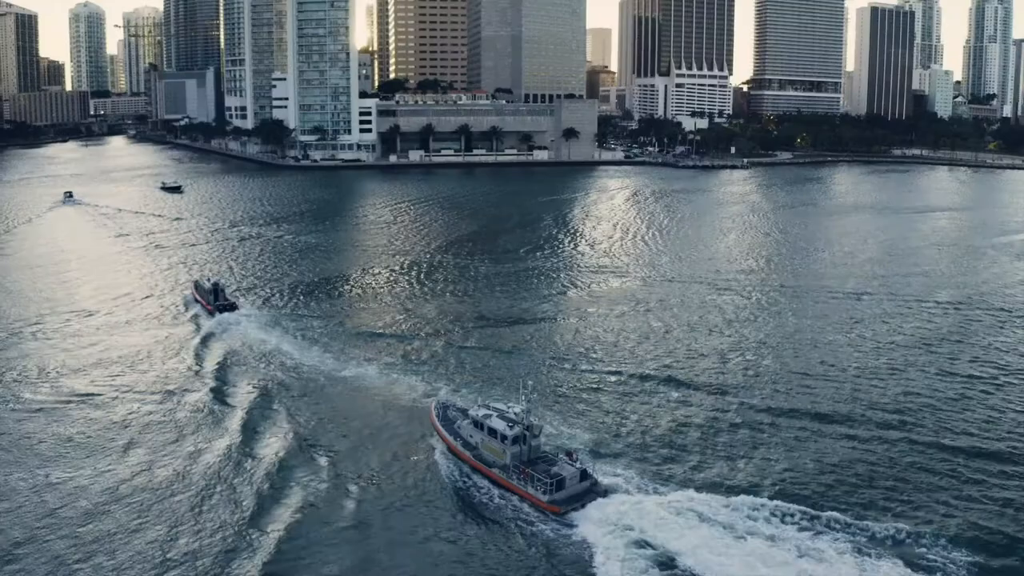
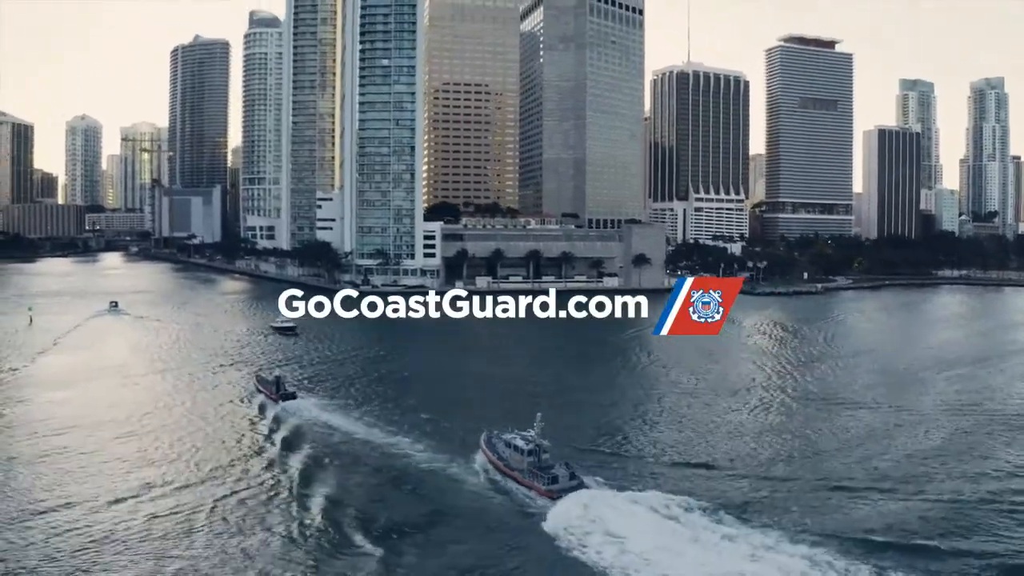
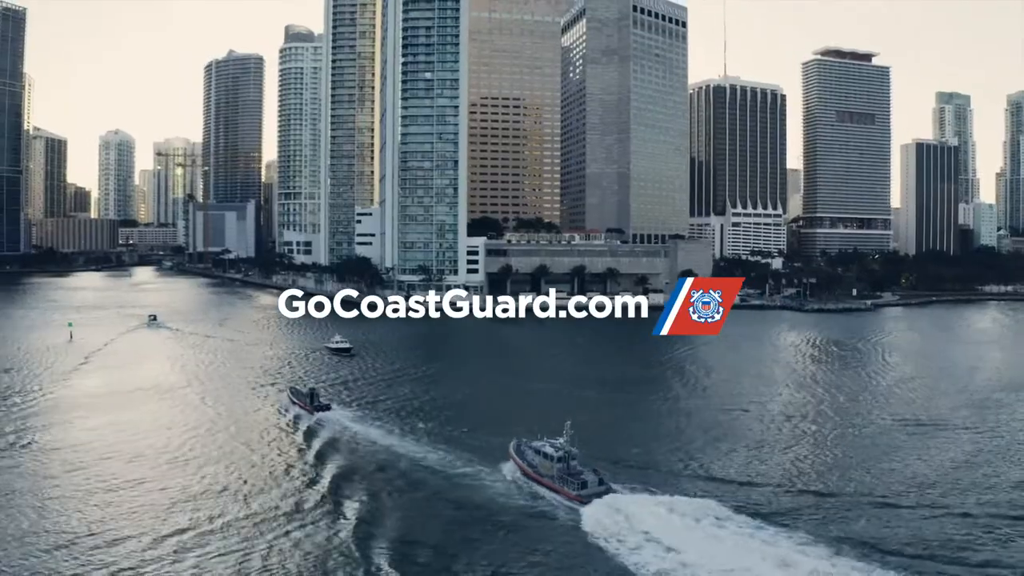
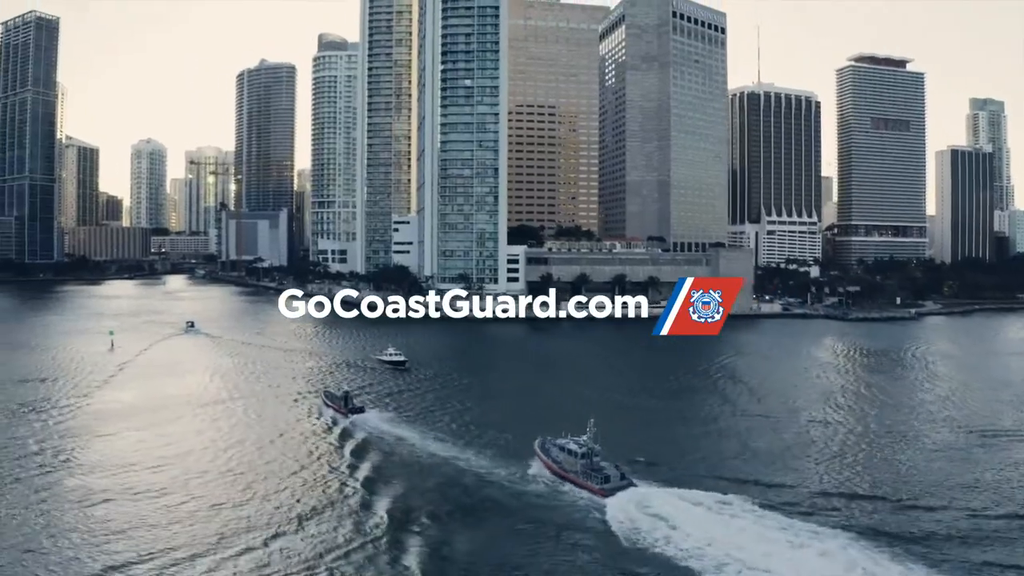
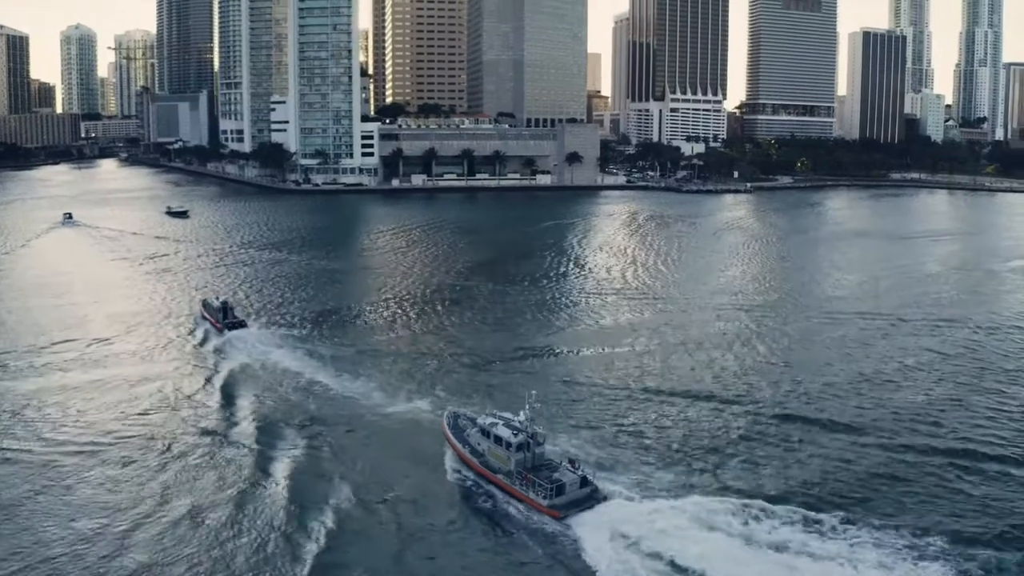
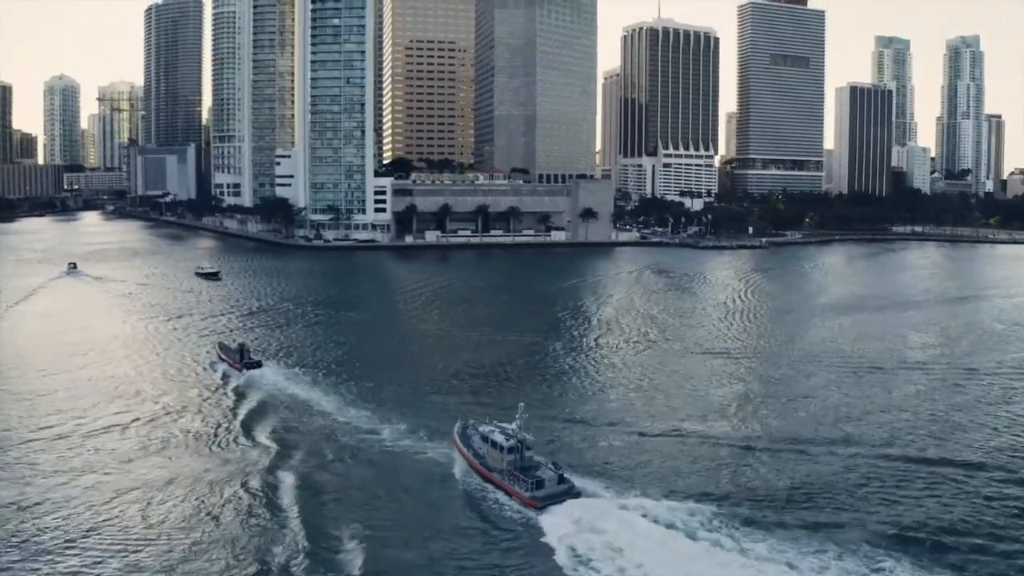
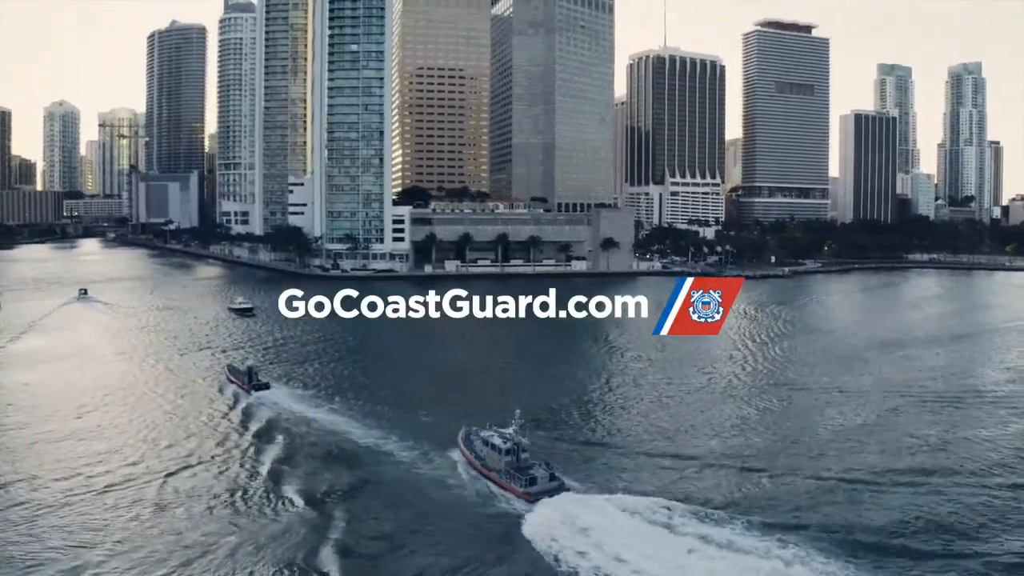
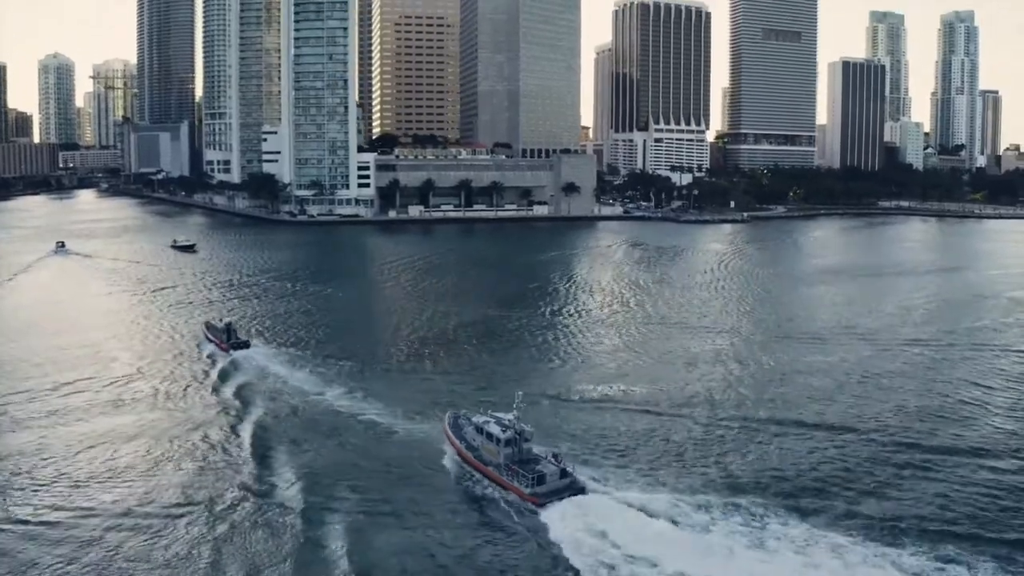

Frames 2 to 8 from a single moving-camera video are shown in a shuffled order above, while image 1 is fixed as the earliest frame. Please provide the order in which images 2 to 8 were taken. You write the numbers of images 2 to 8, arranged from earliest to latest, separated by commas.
5, 8, 6, 7, 2, 3, 4
